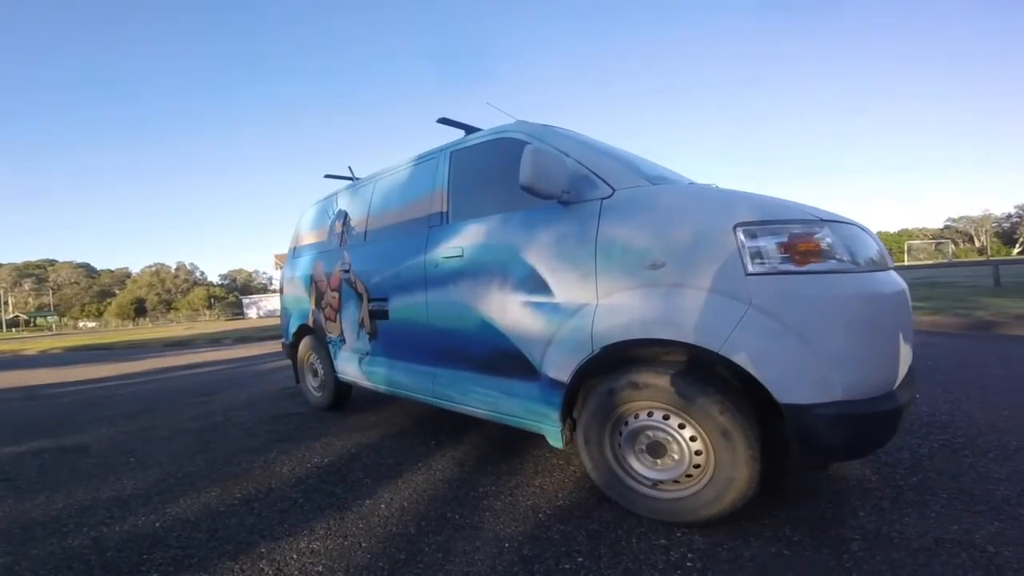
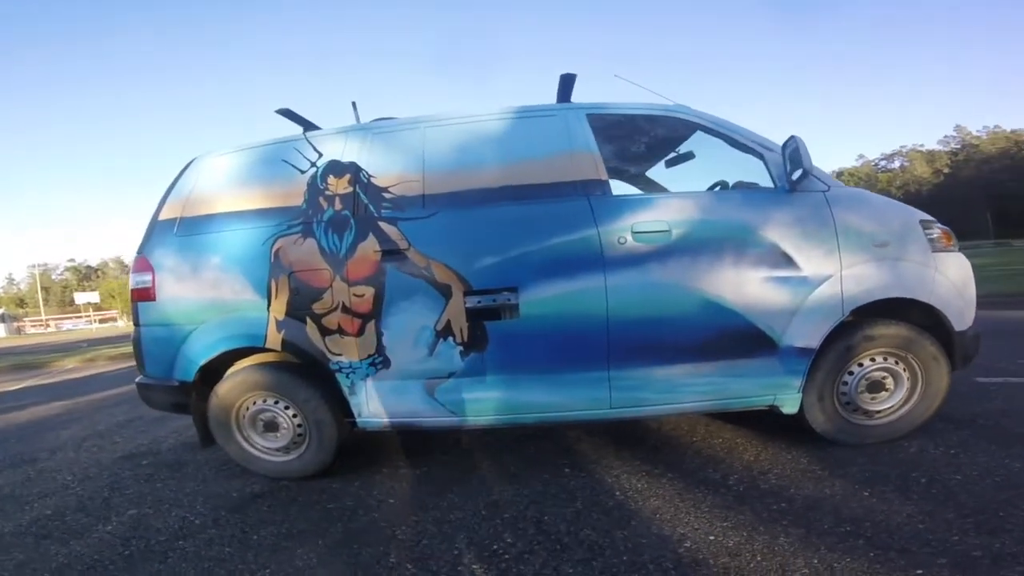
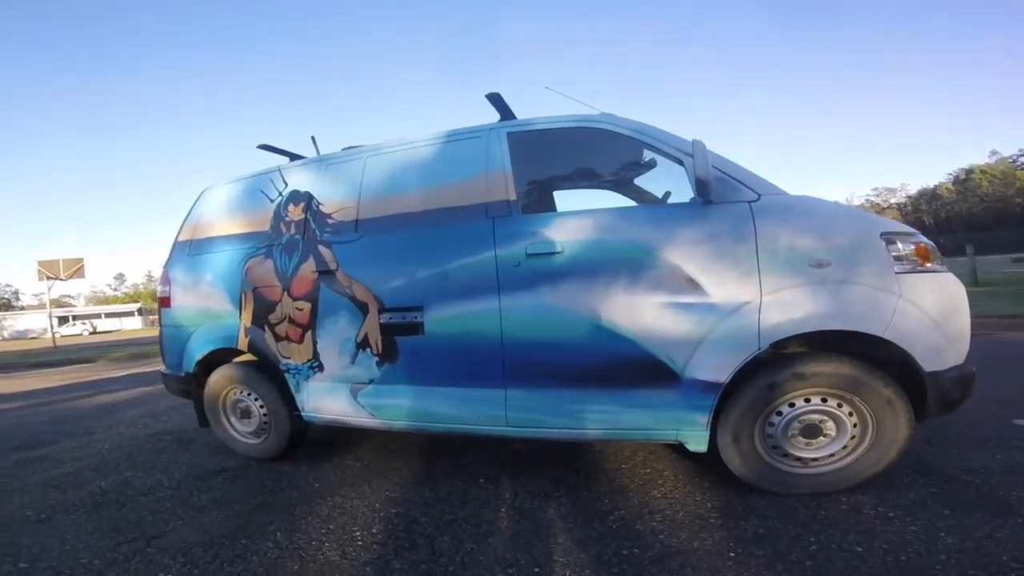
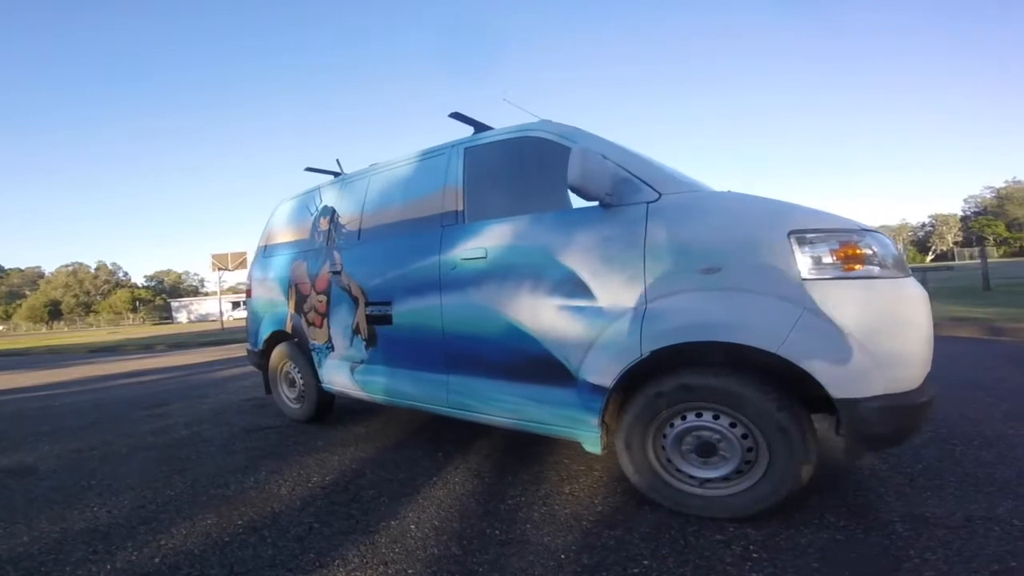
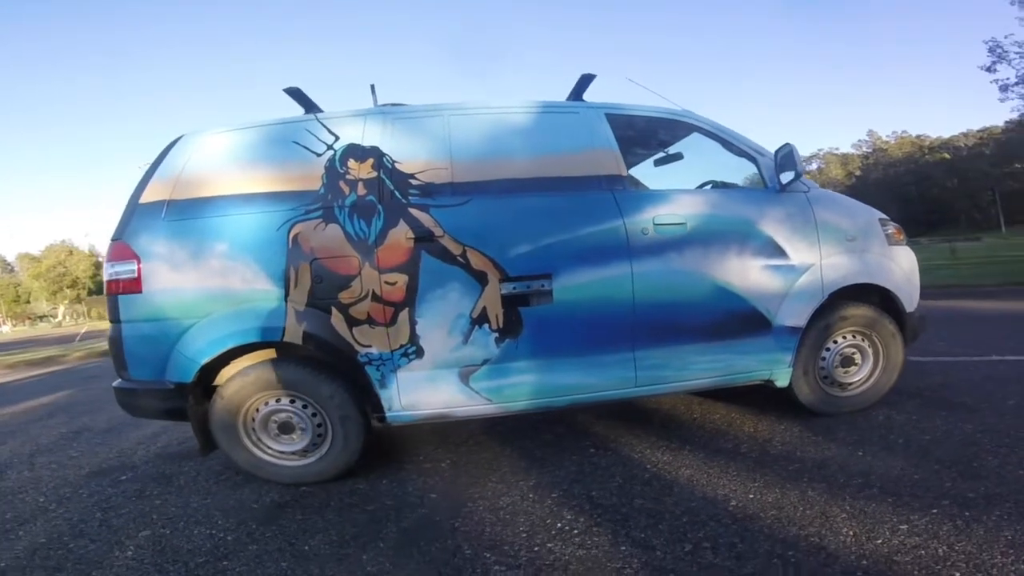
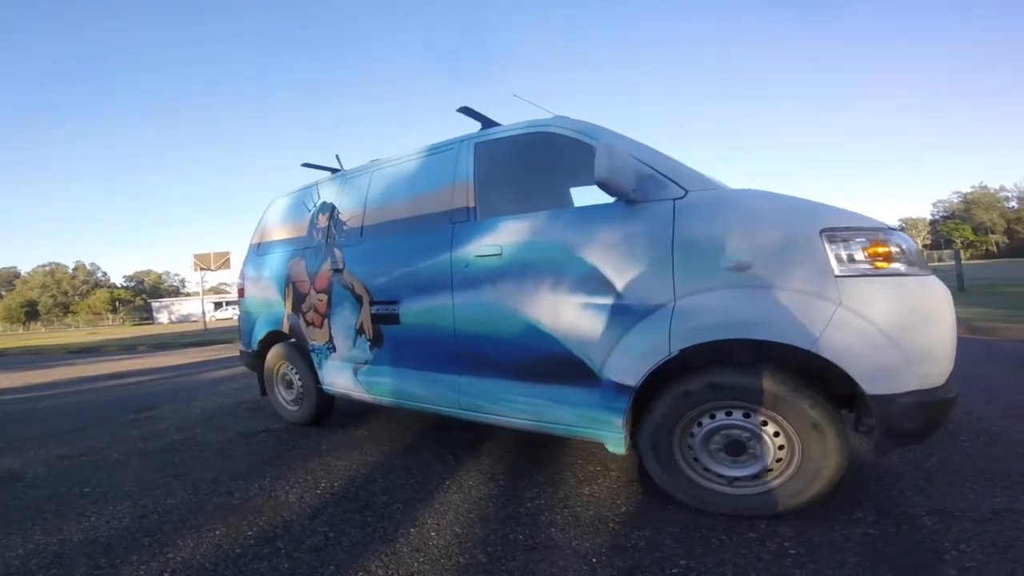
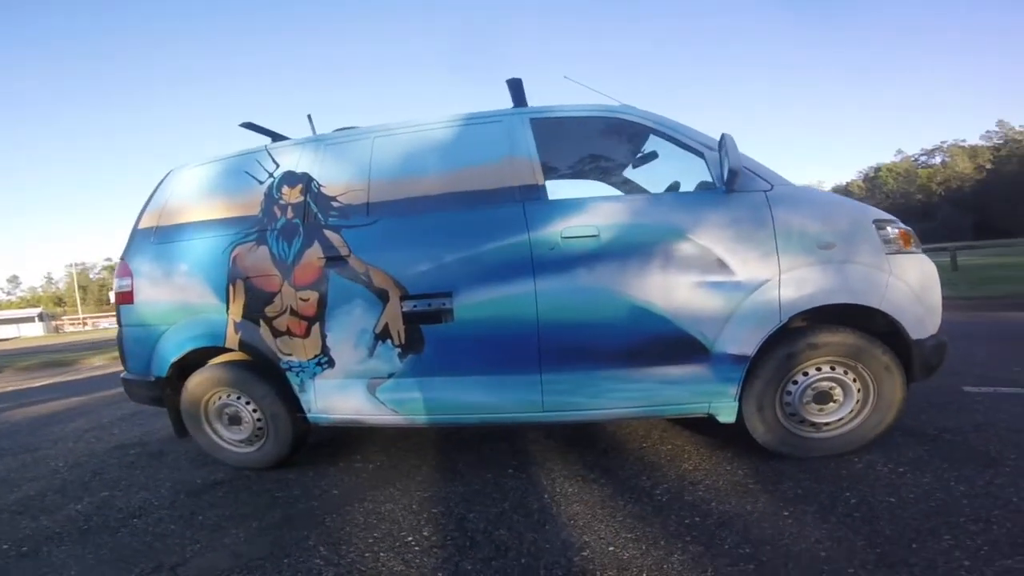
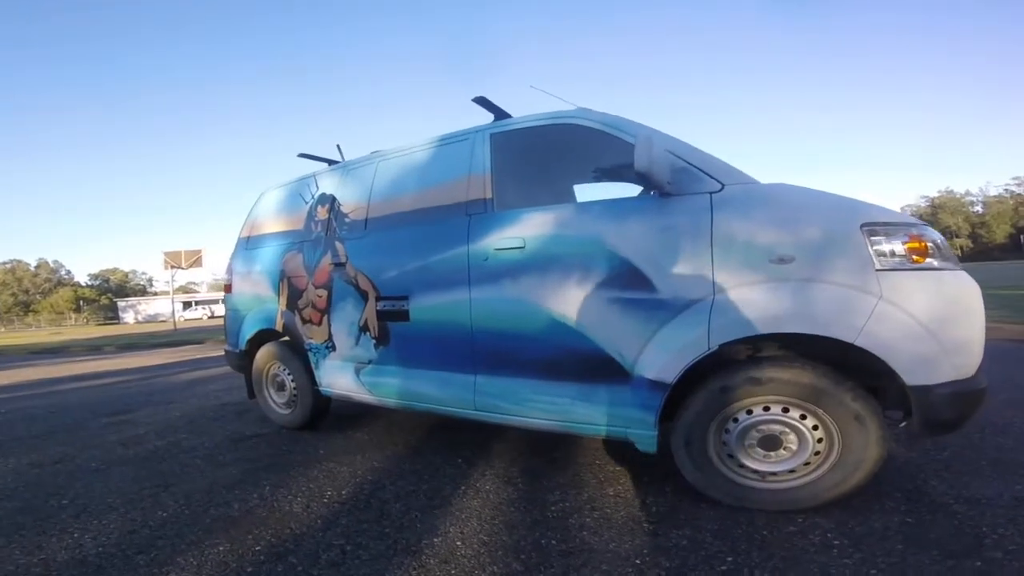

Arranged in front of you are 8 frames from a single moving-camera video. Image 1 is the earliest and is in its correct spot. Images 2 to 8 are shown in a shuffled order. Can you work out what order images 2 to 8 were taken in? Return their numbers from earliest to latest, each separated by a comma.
4, 6, 8, 3, 7, 2, 5
